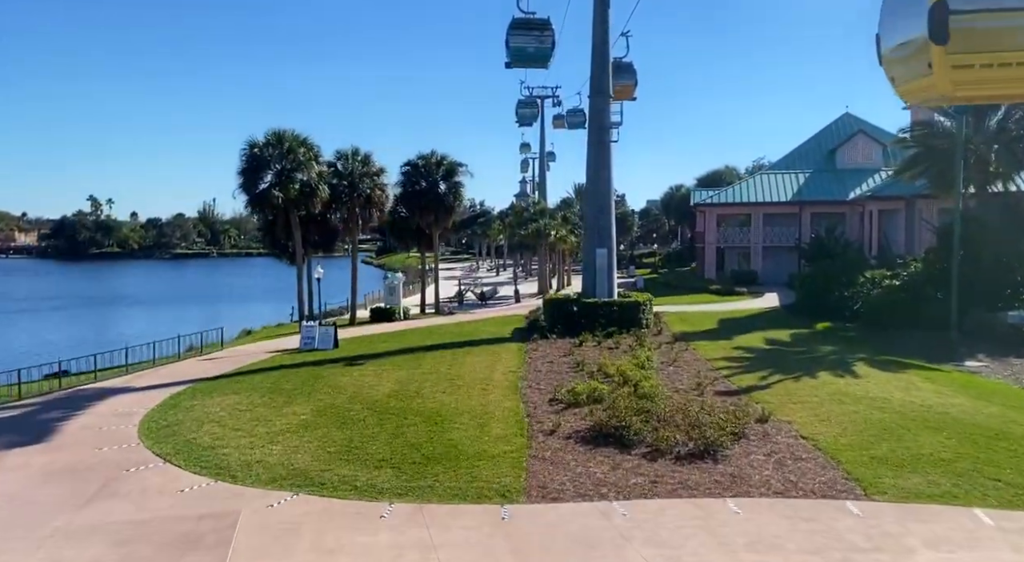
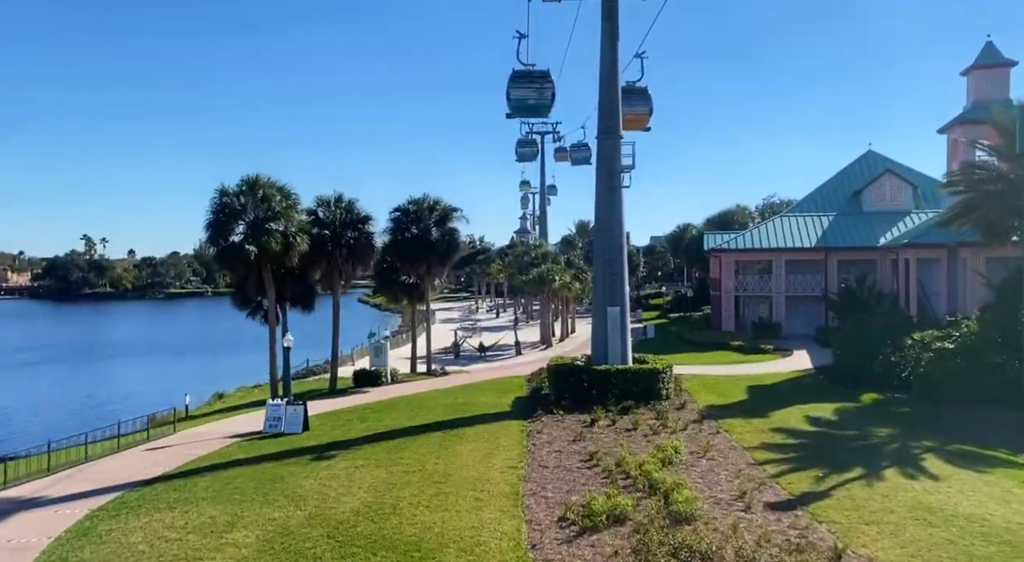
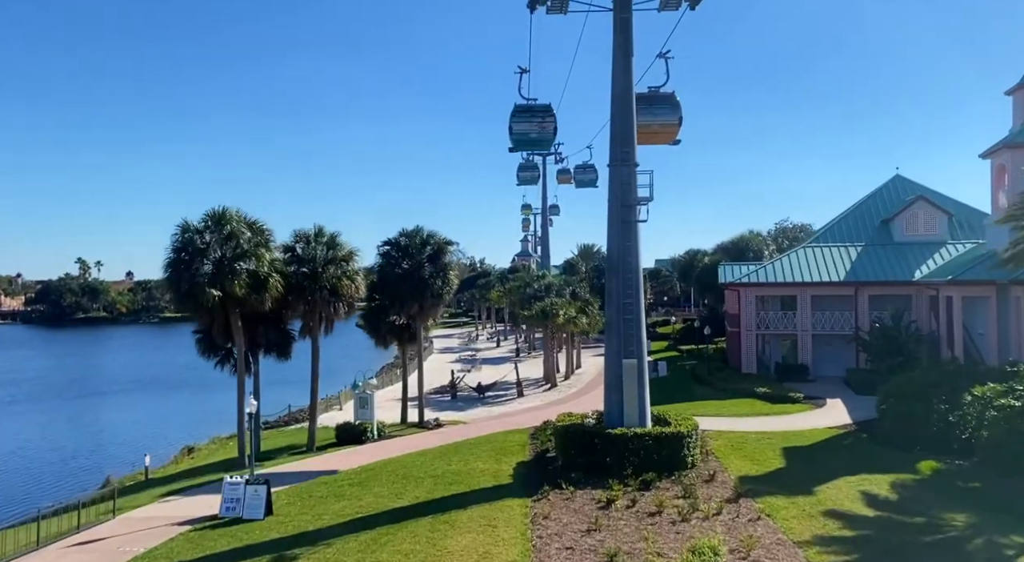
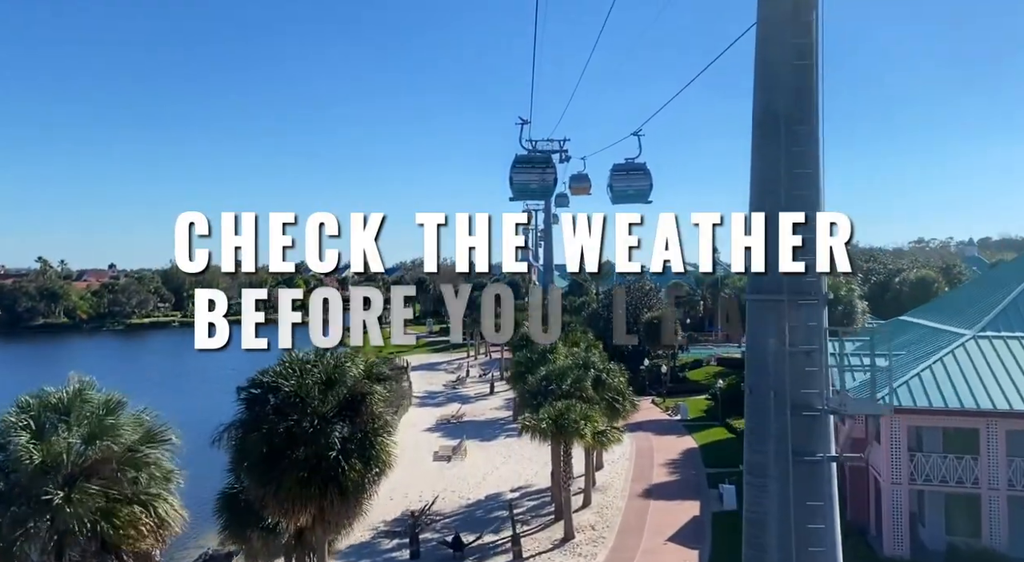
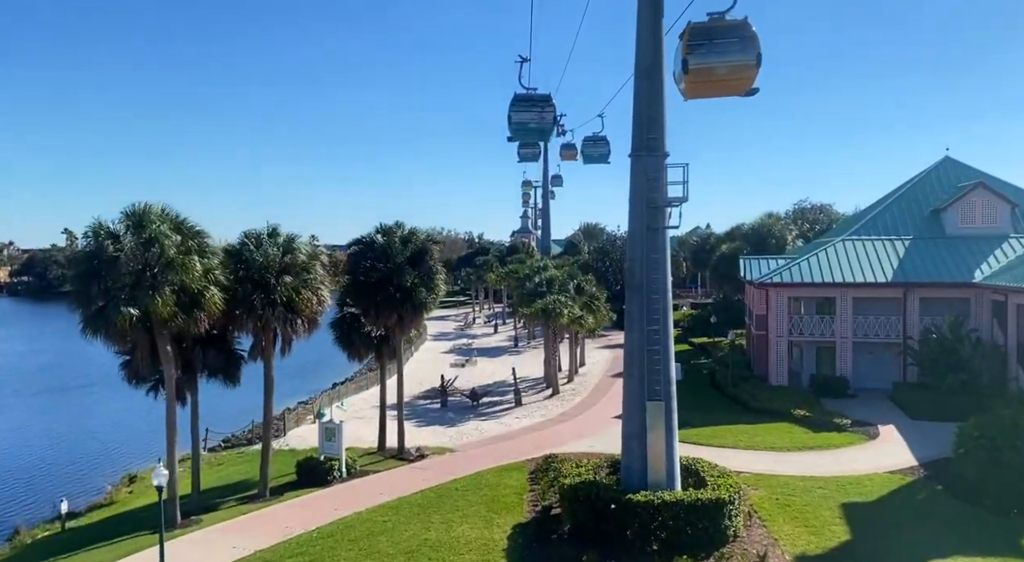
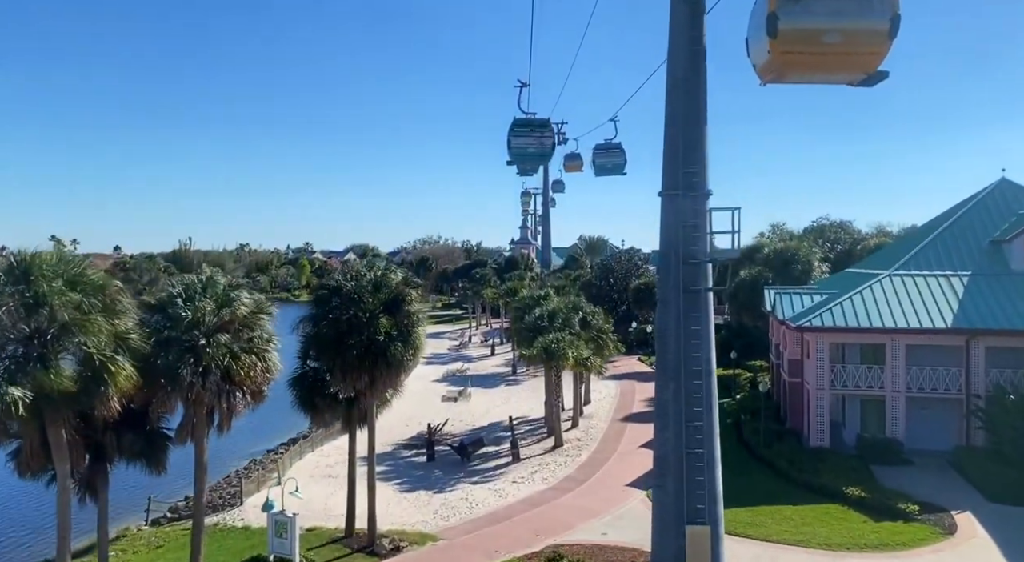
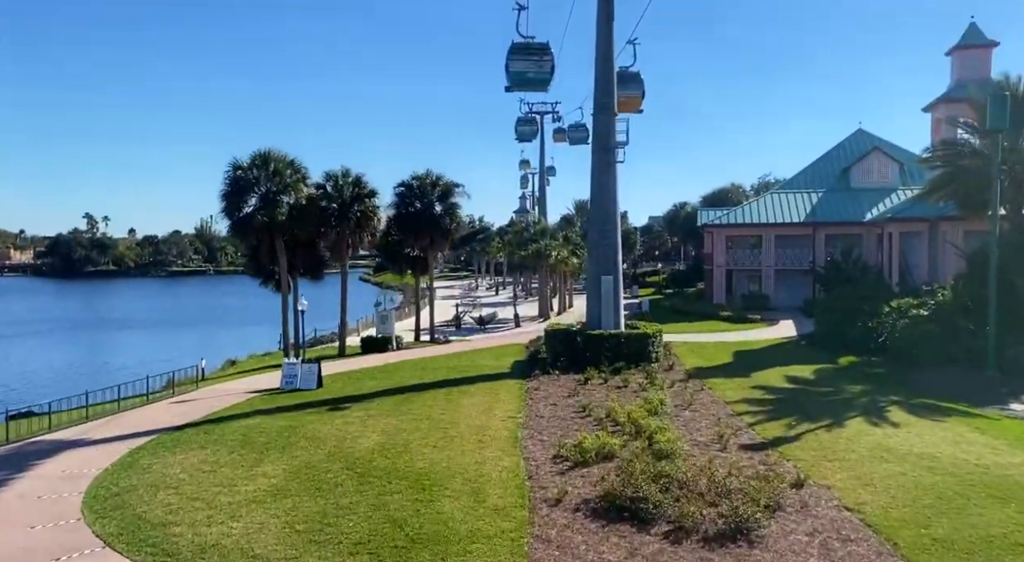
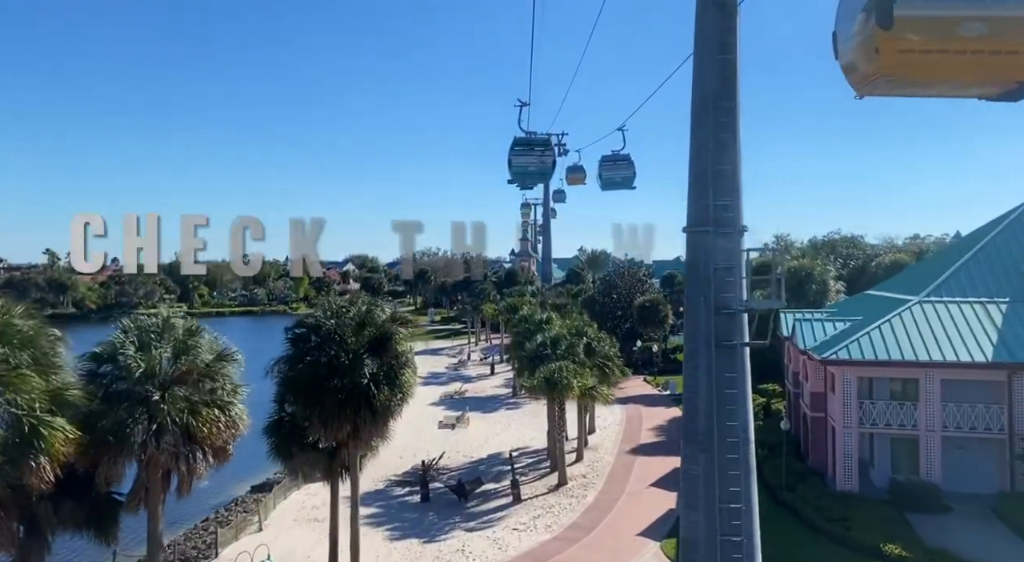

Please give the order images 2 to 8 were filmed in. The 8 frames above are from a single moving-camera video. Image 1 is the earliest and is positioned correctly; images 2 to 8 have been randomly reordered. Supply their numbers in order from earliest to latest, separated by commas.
7, 2, 3, 5, 6, 8, 4
